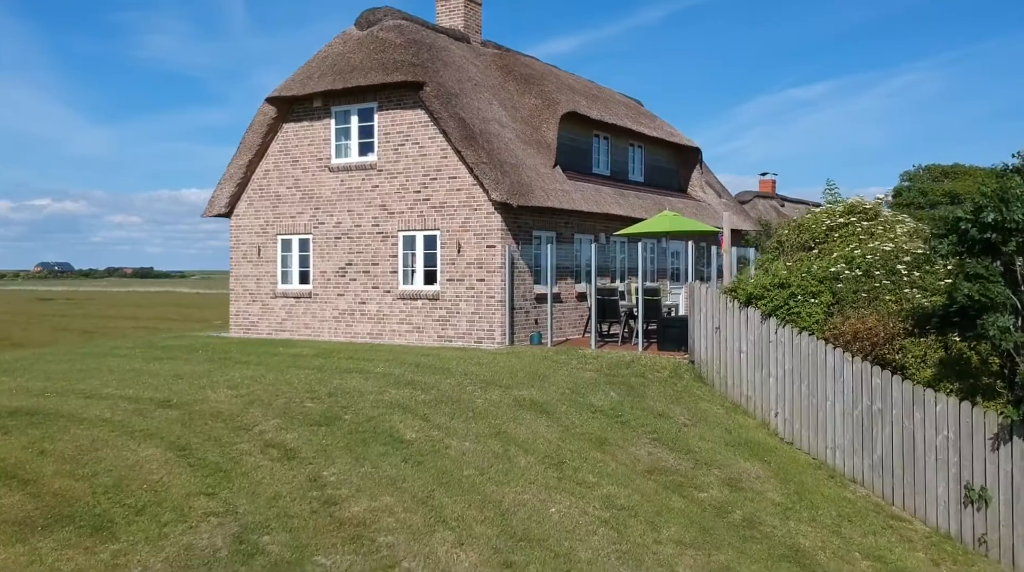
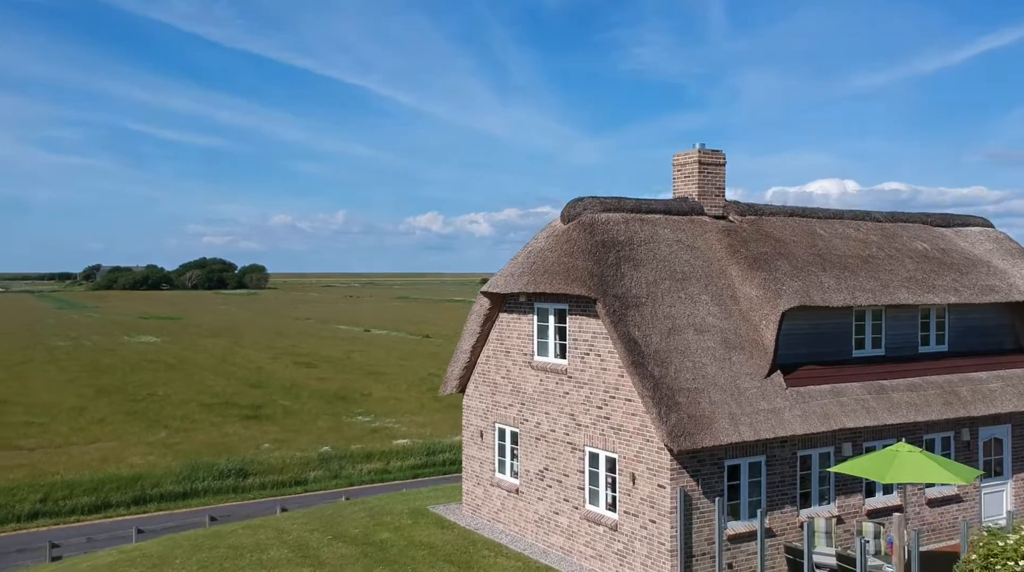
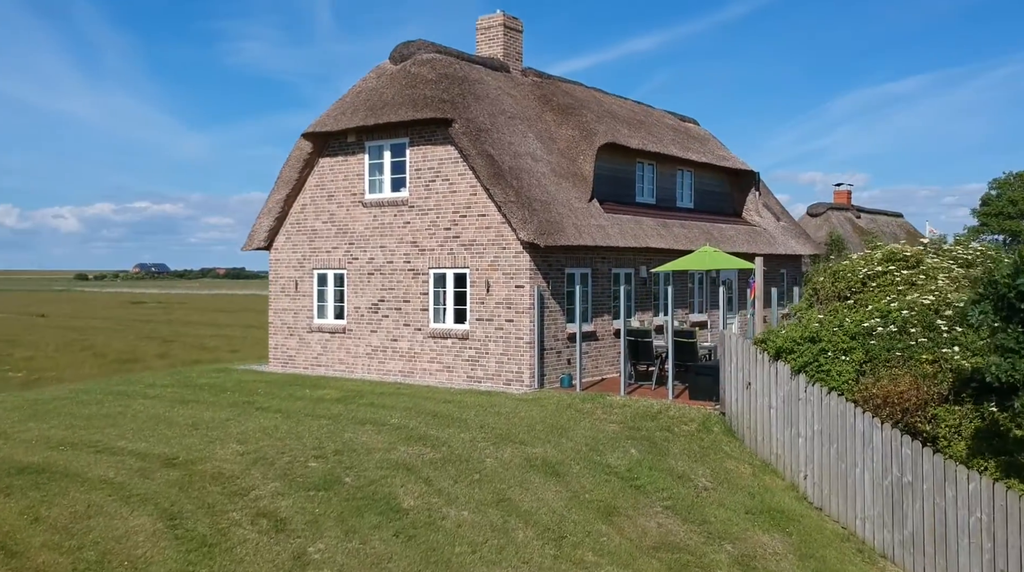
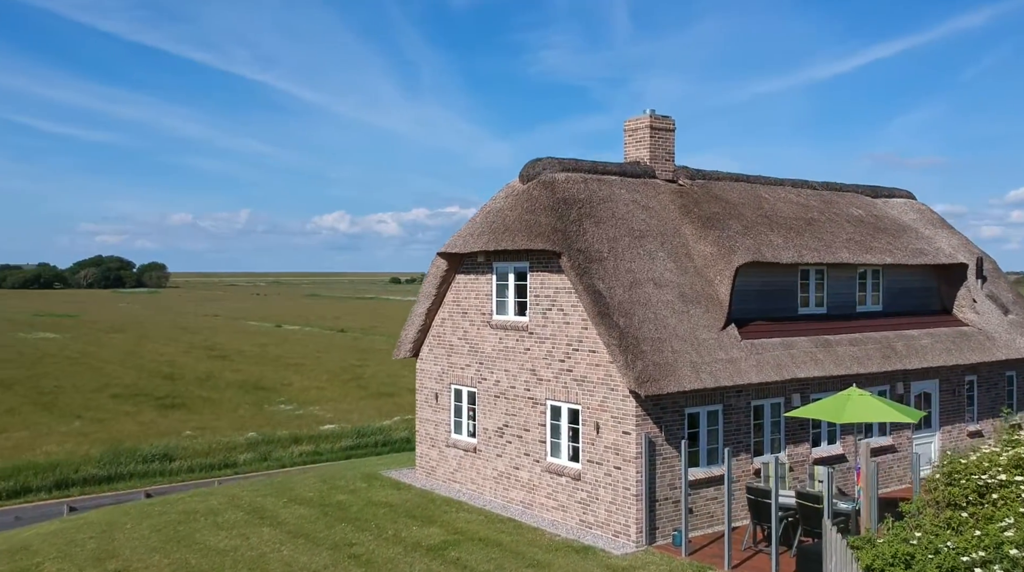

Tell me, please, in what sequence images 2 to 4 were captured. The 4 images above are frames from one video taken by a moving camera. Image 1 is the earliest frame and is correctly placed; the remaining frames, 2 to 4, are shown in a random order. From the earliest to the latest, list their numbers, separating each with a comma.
3, 4, 2
